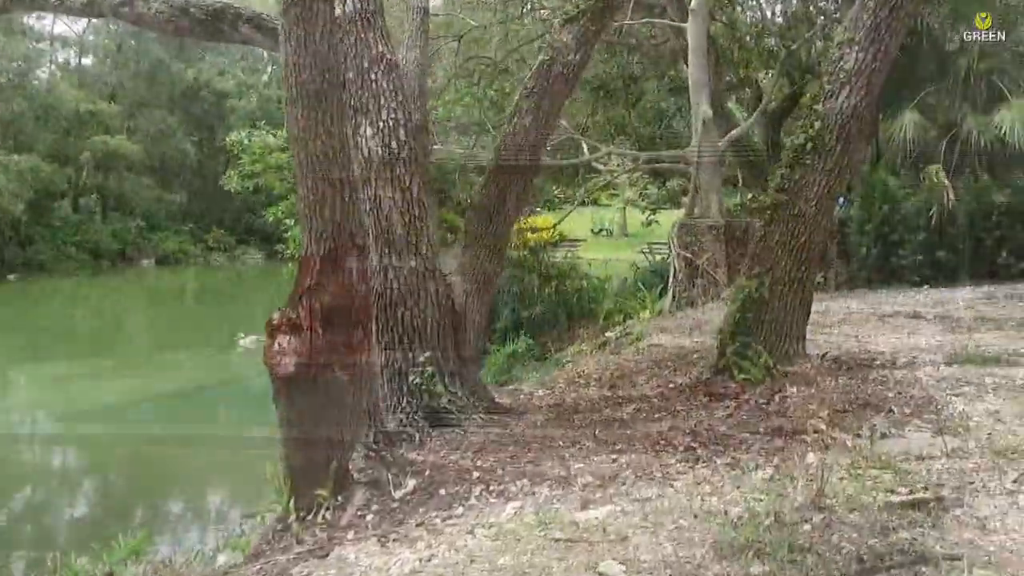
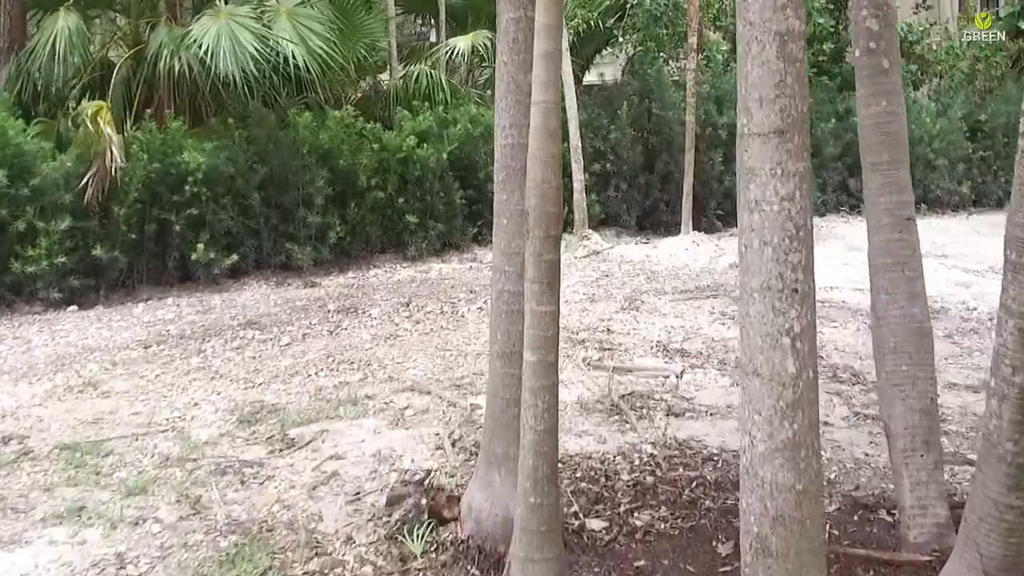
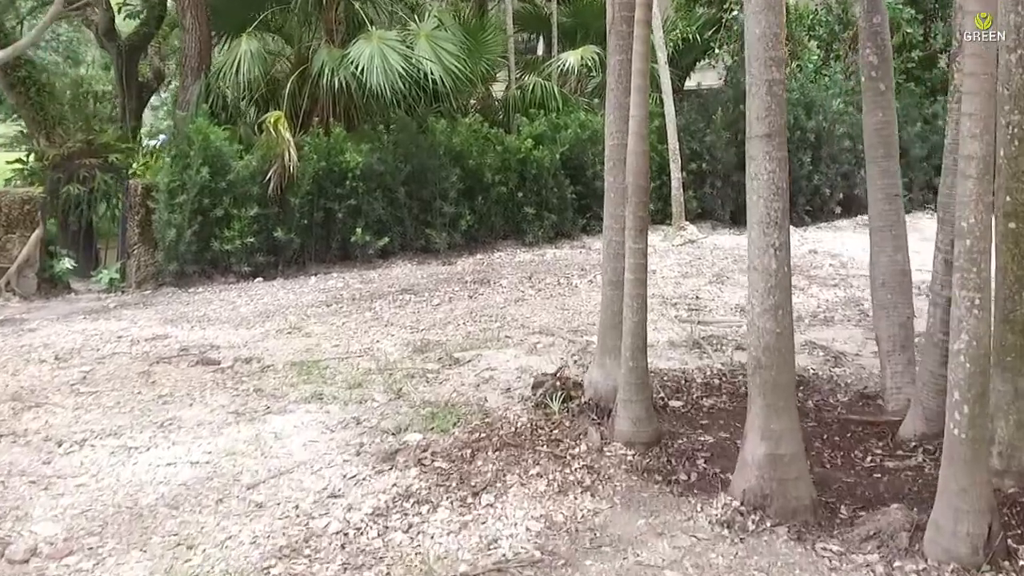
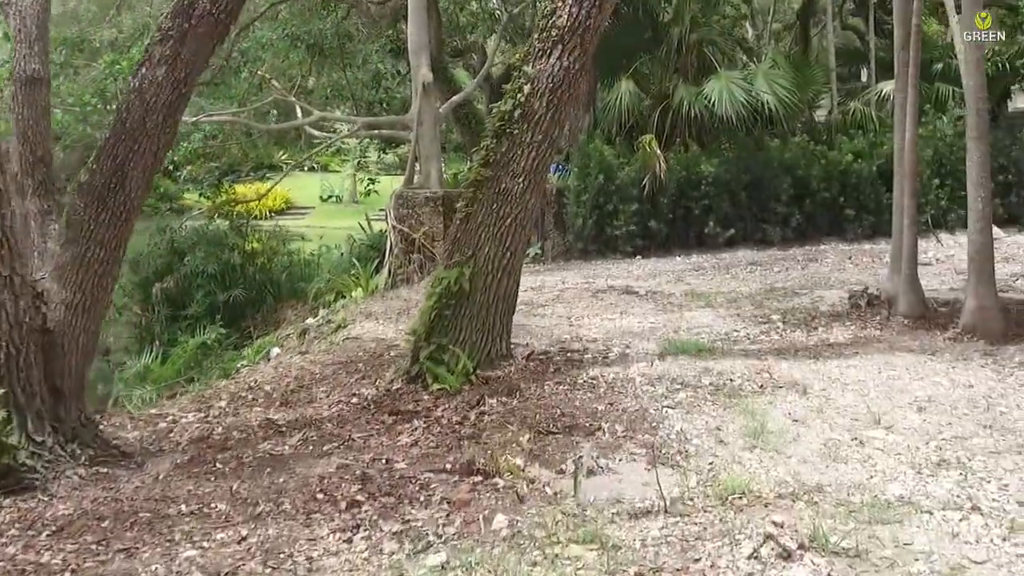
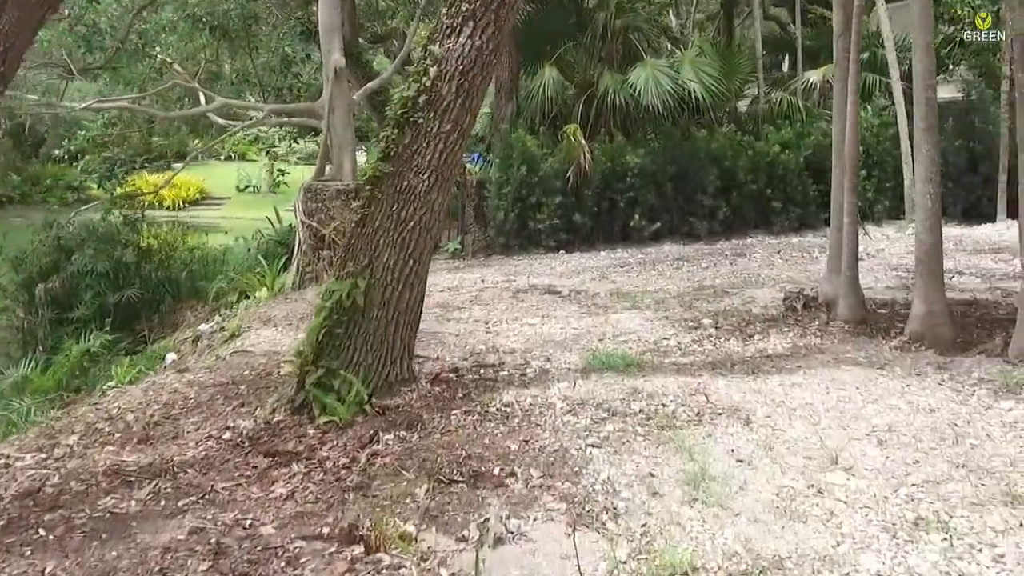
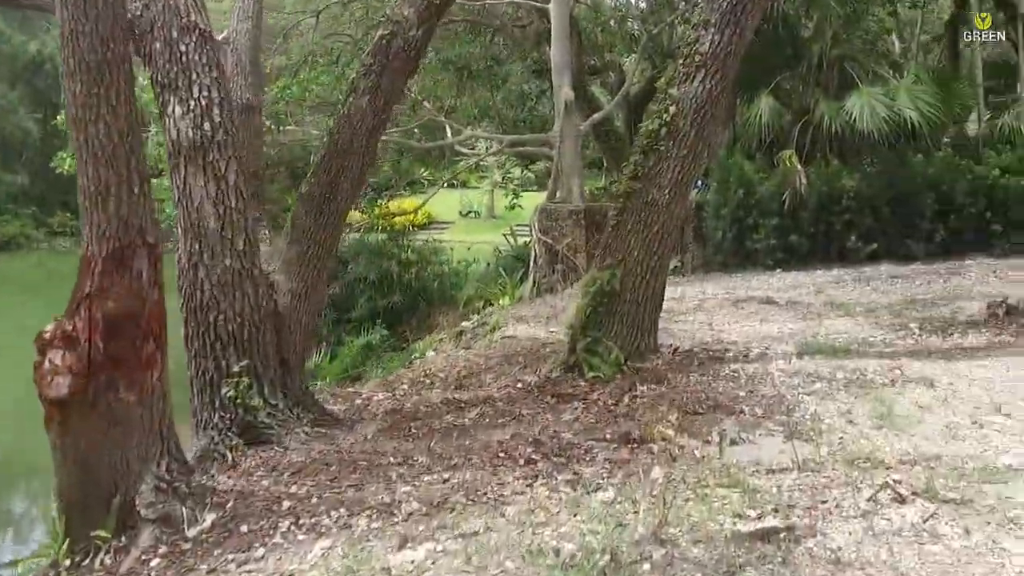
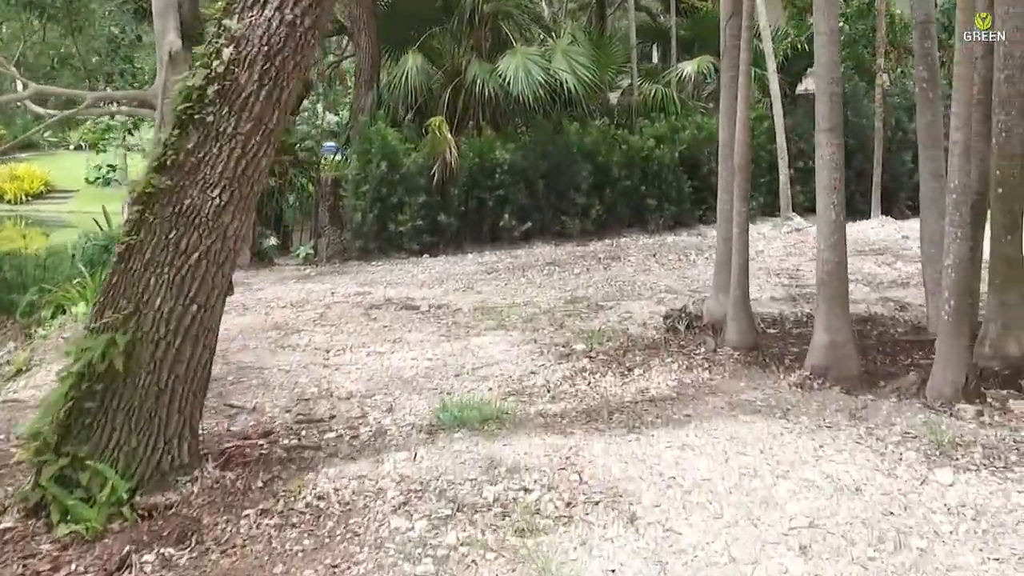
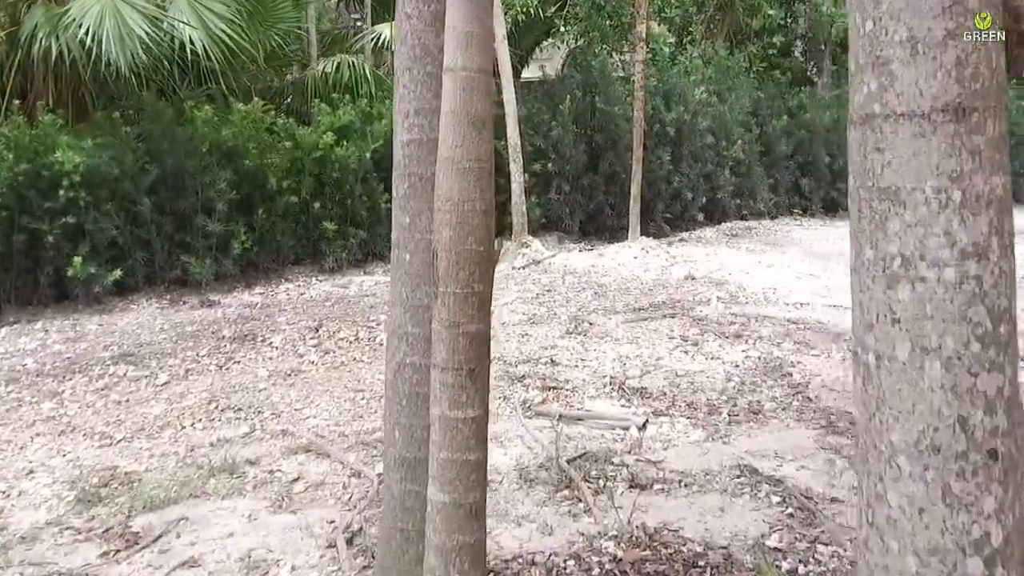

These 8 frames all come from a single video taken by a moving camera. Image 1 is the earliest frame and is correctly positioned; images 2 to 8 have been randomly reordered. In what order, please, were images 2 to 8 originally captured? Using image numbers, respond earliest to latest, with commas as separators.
6, 4, 5, 7, 3, 2, 8
